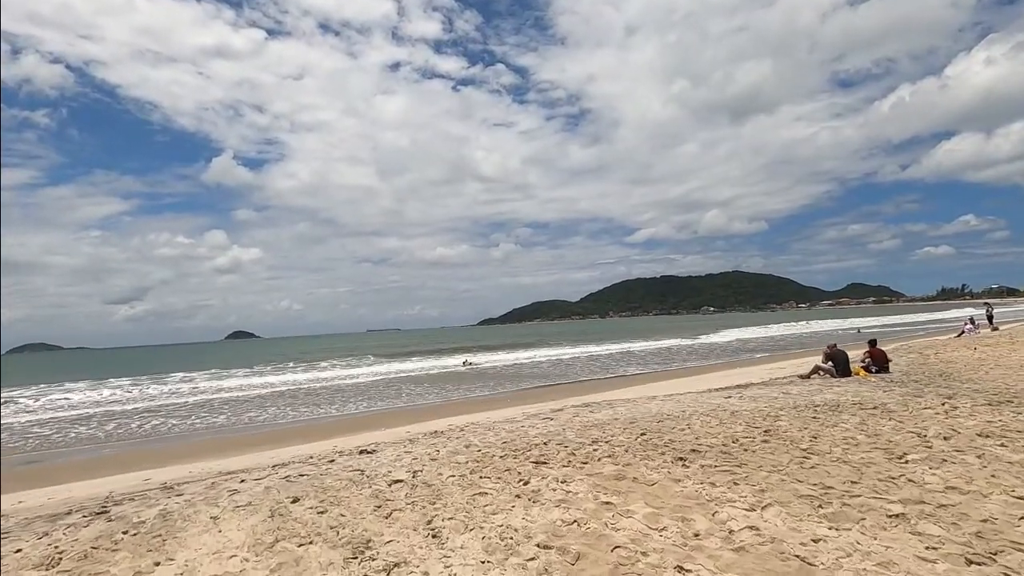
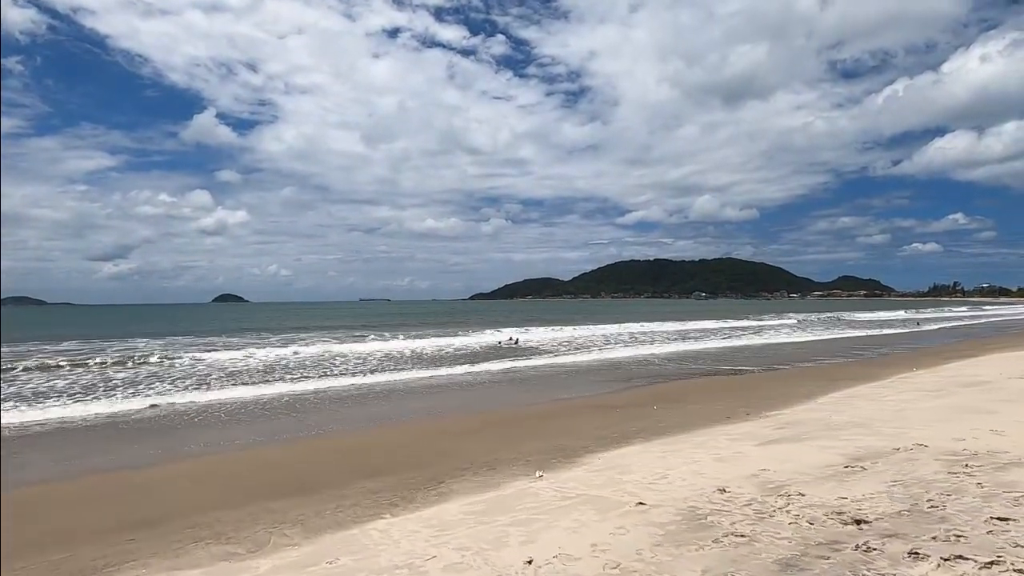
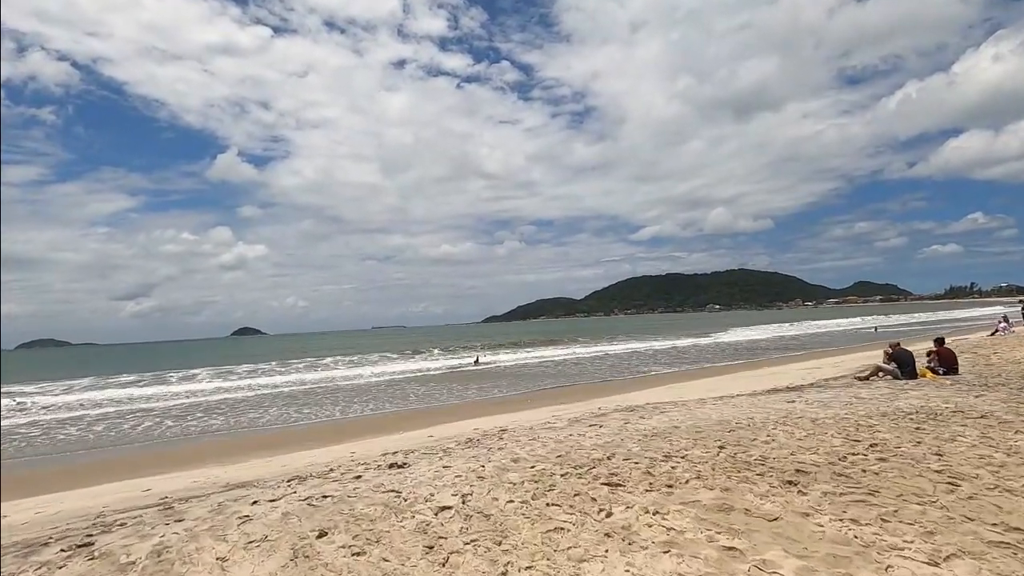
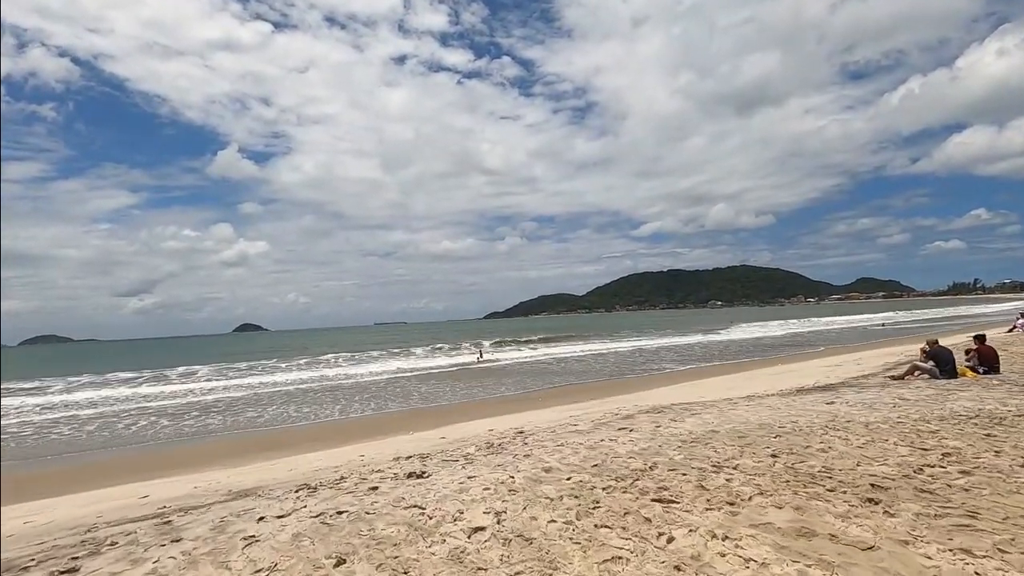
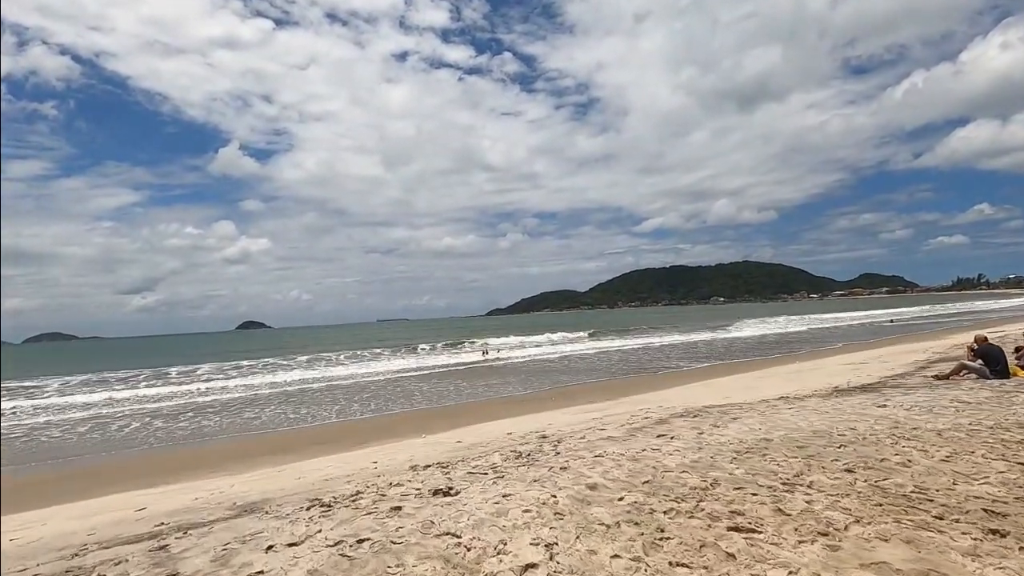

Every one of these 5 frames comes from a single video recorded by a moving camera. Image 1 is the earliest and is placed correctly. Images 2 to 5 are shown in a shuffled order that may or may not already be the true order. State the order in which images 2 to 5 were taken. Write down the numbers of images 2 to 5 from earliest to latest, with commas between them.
3, 4, 5, 2
